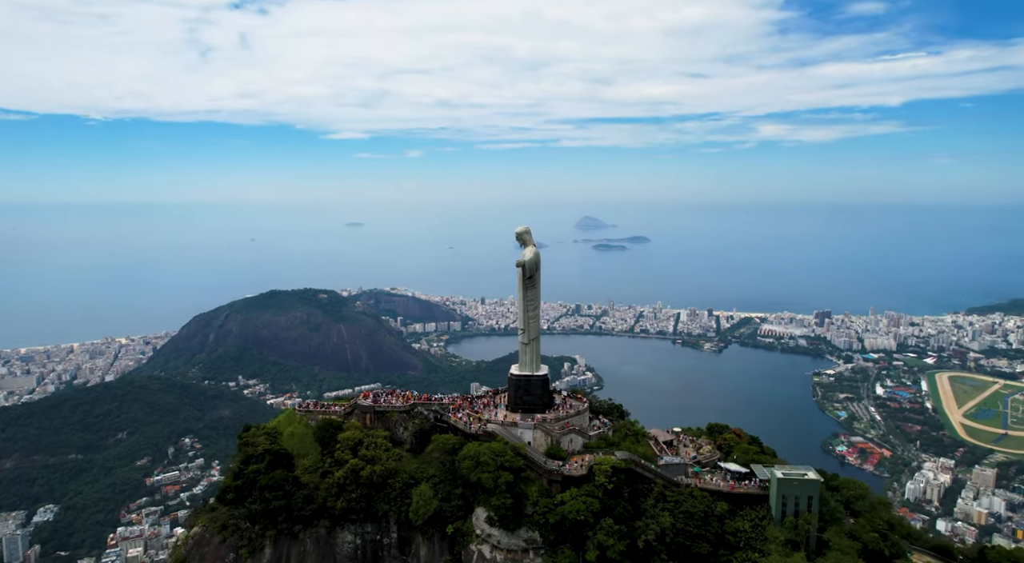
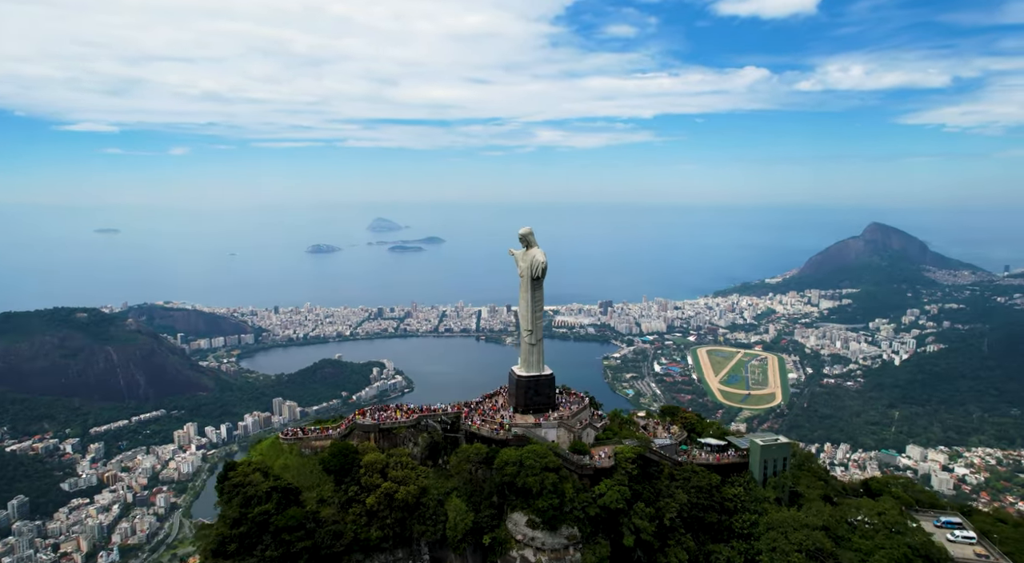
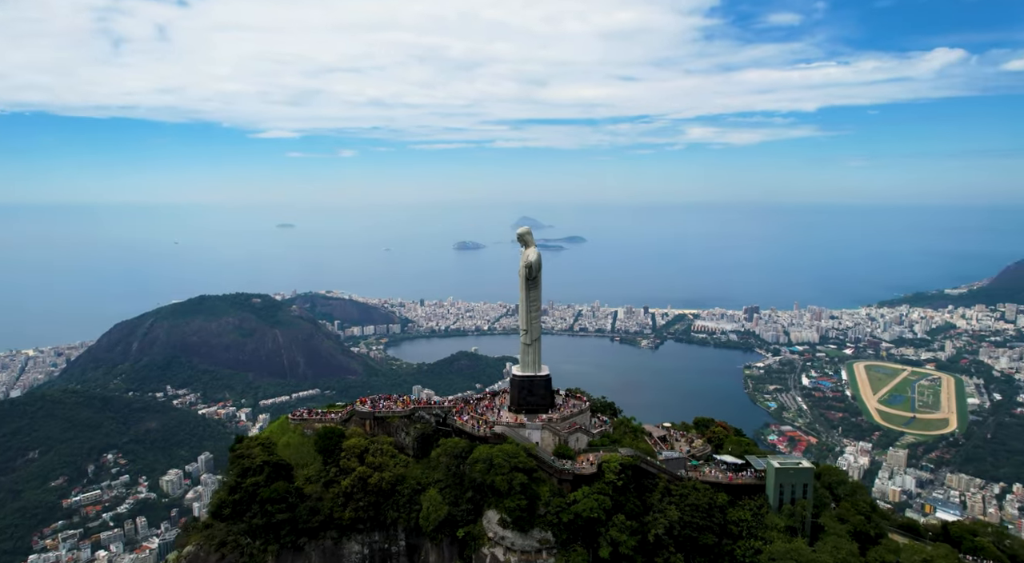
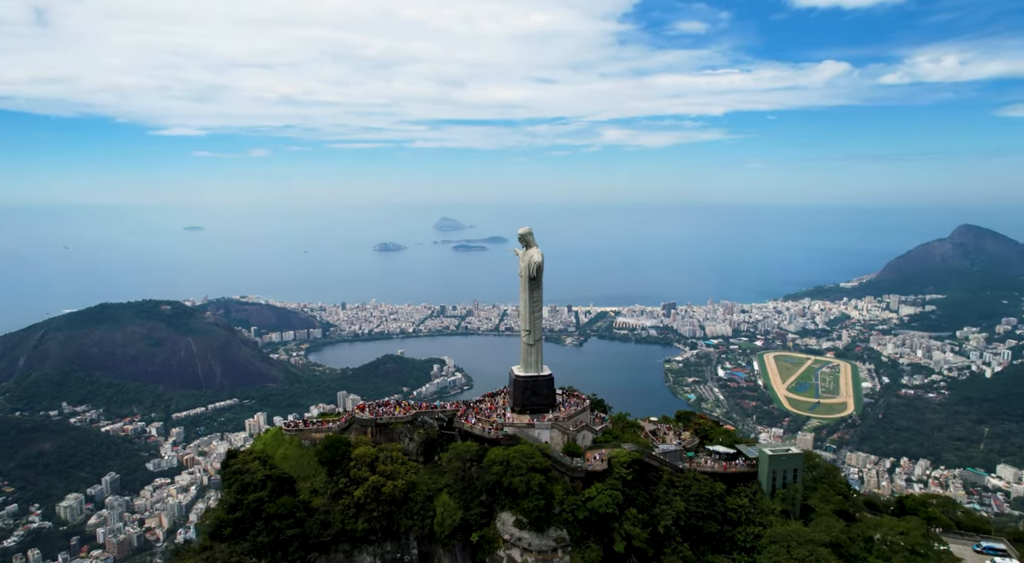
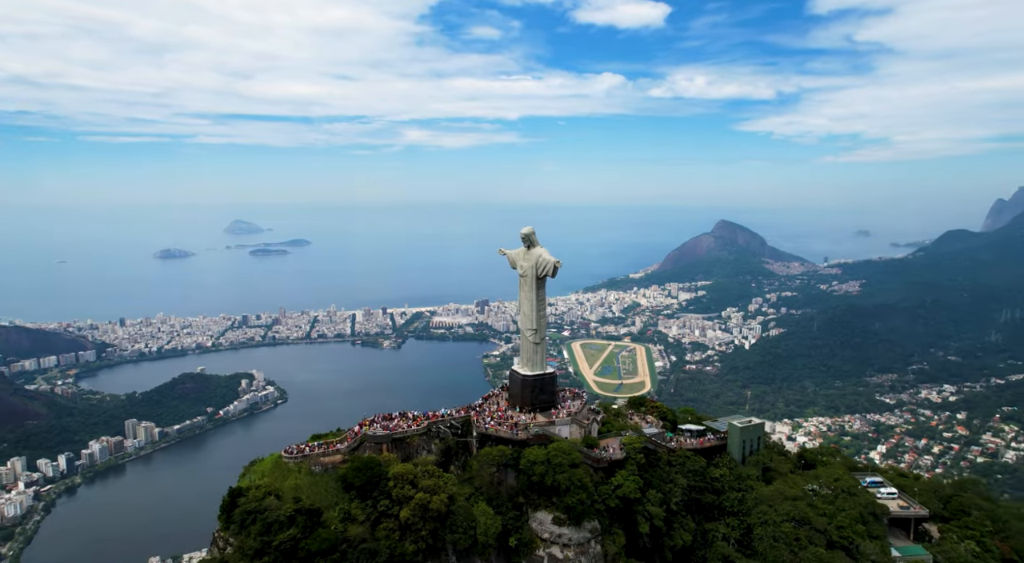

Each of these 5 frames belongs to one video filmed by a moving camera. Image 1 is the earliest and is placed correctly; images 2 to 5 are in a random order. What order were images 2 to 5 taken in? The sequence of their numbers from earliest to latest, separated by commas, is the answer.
3, 4, 2, 5
